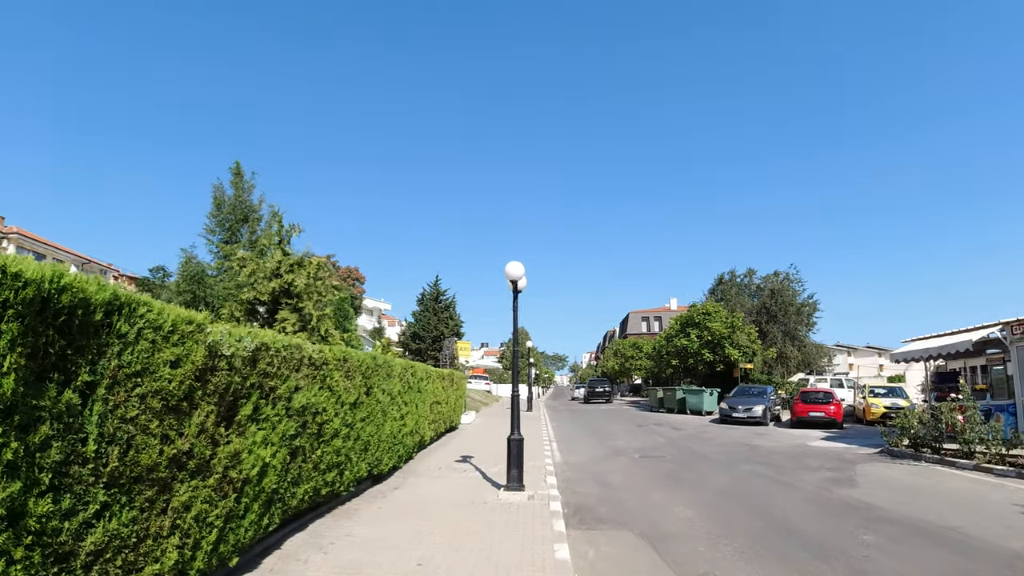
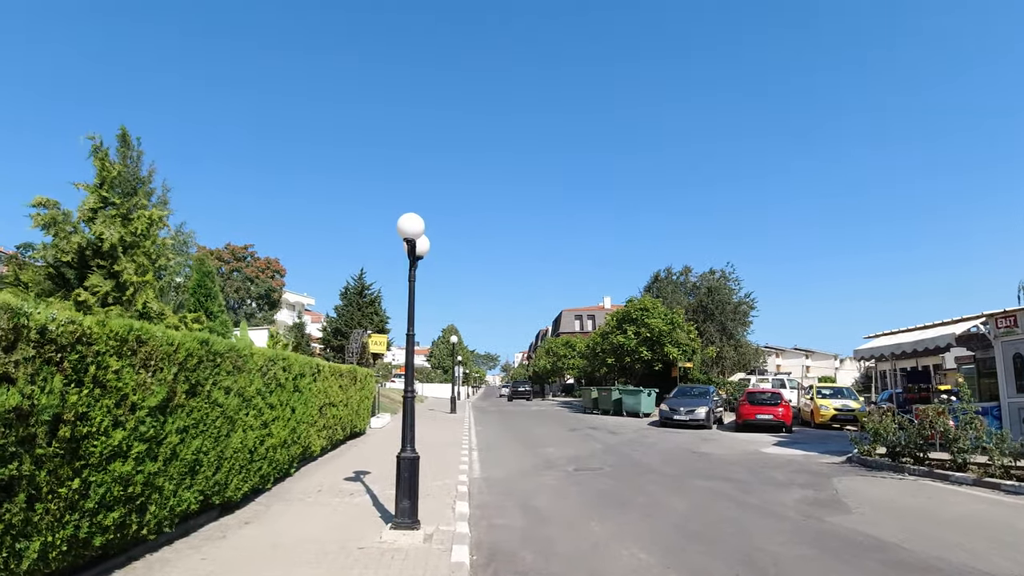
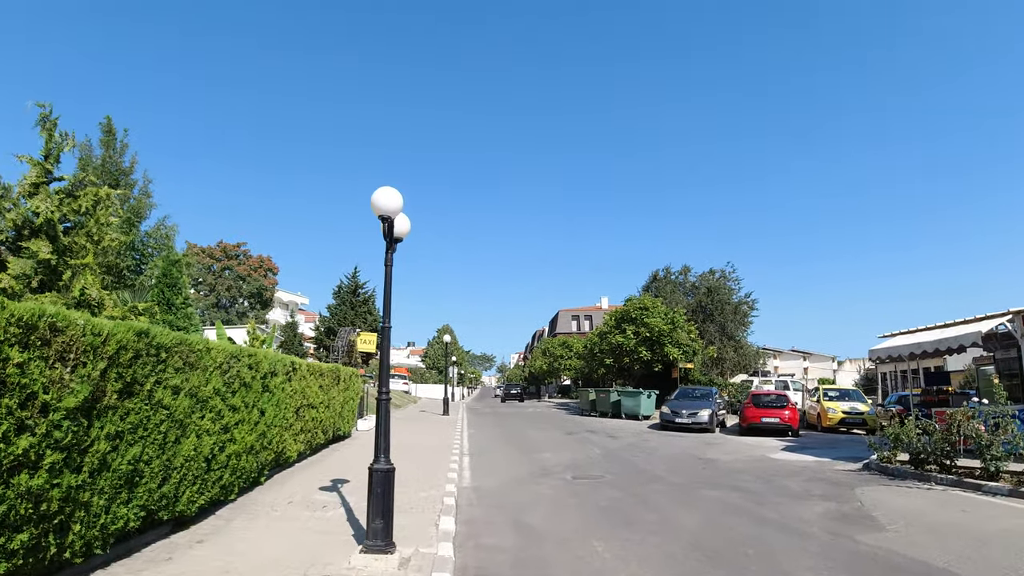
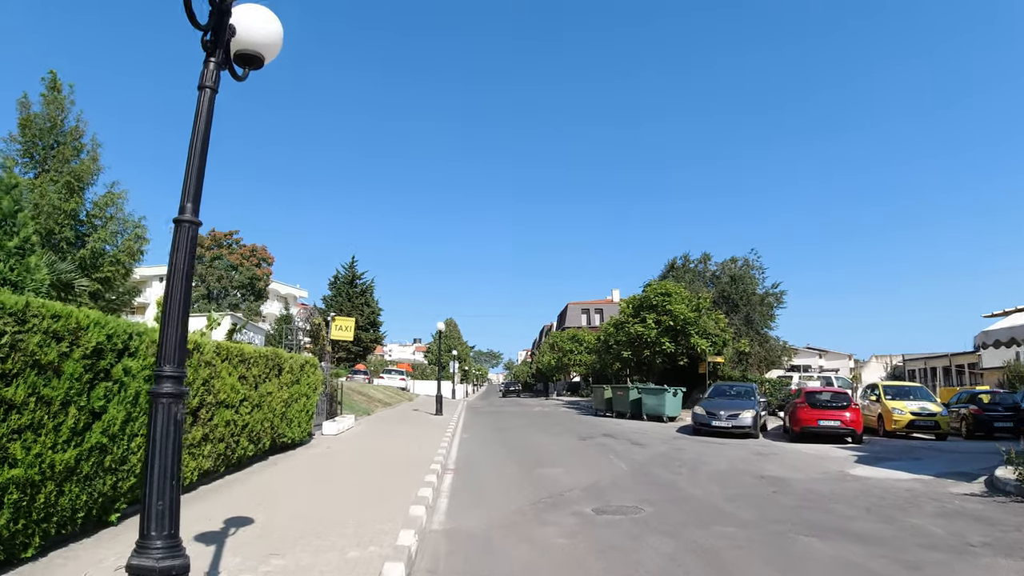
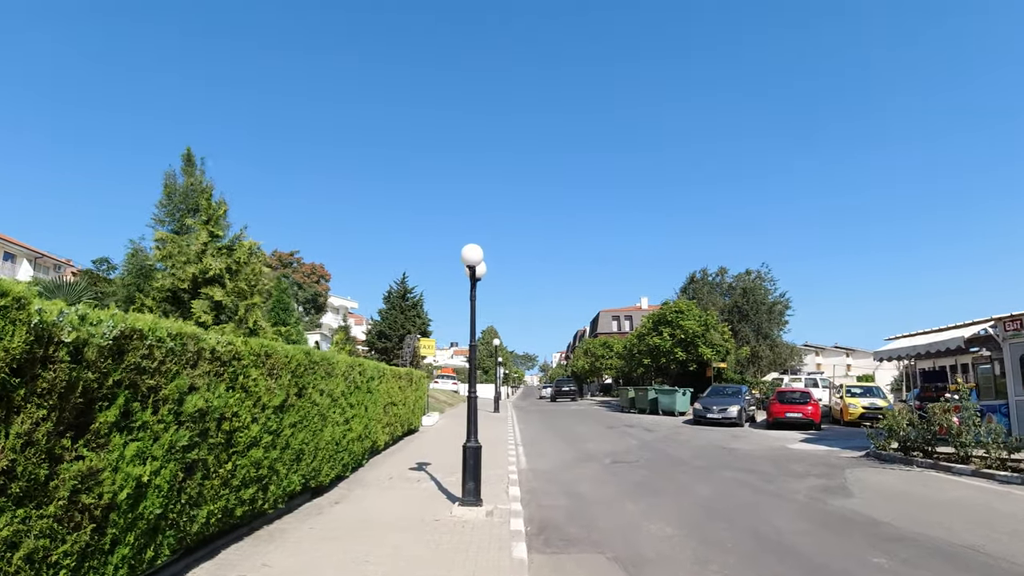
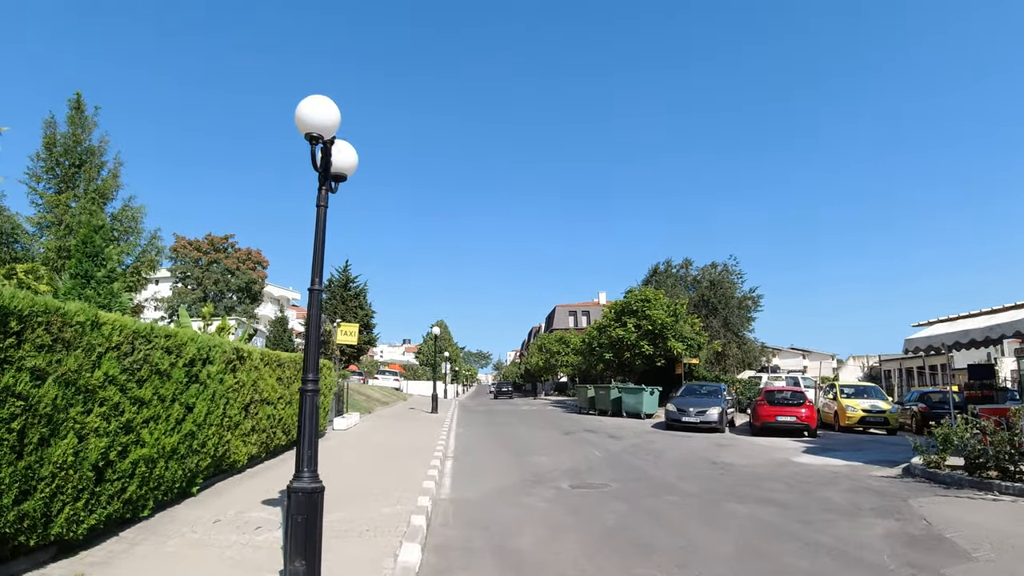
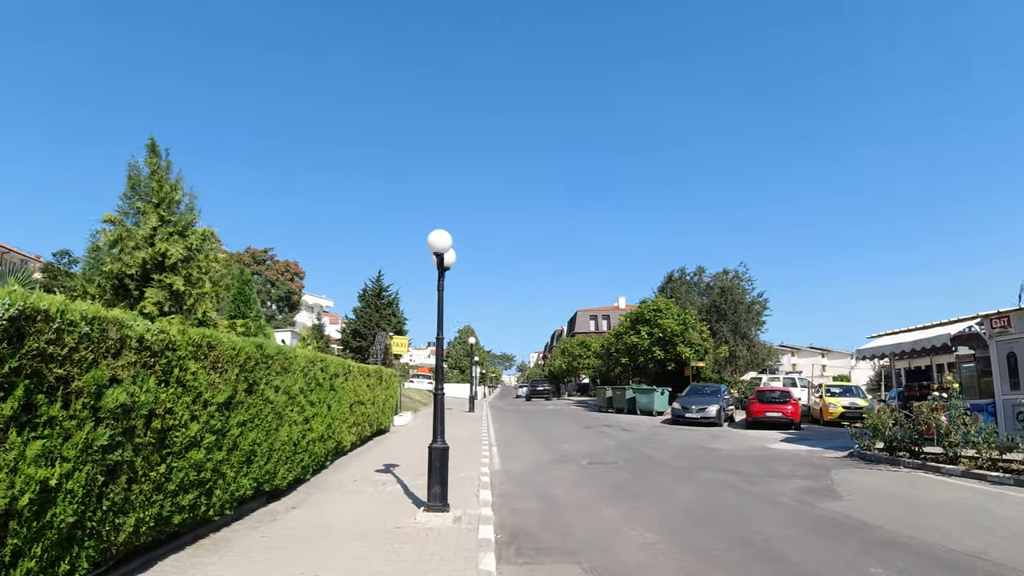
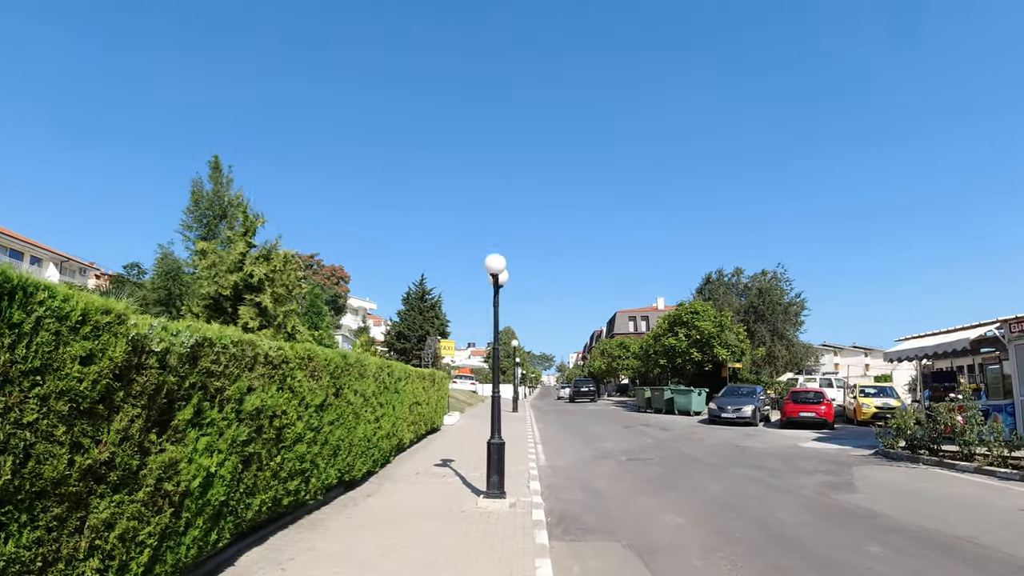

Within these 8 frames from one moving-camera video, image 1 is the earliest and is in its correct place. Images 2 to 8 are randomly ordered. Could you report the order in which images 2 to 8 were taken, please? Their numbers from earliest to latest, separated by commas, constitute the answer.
8, 5, 7, 2, 3, 6, 4
